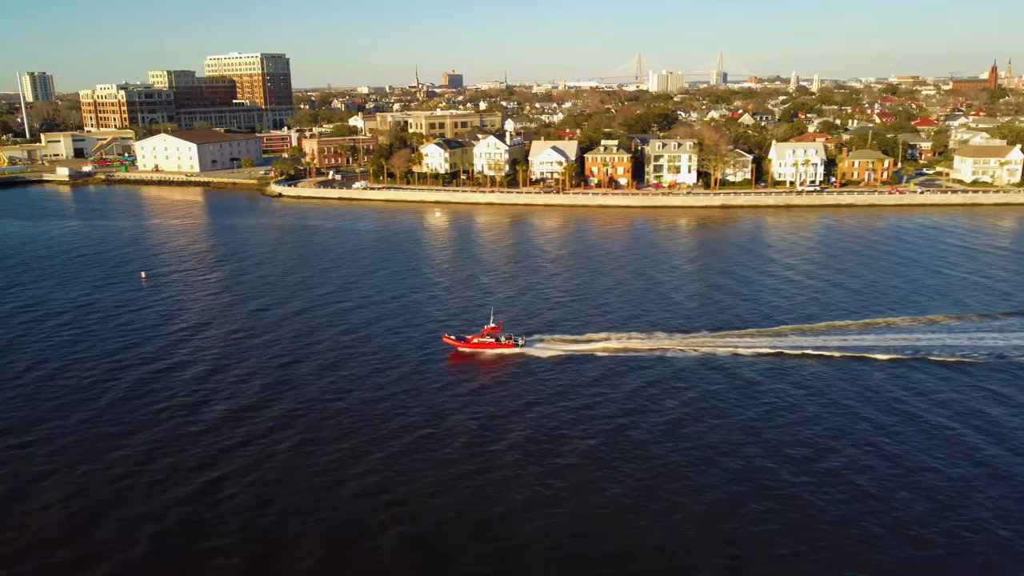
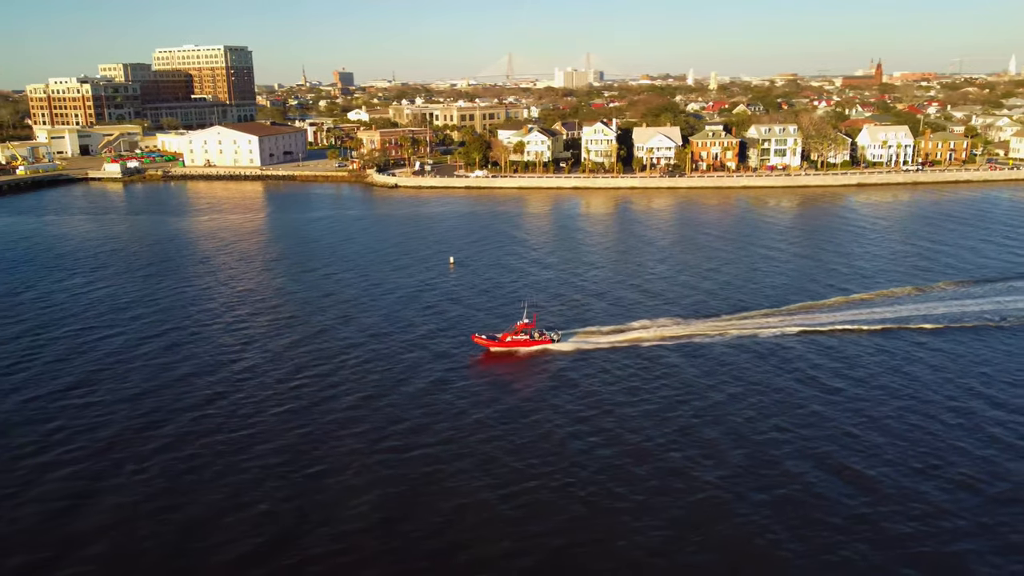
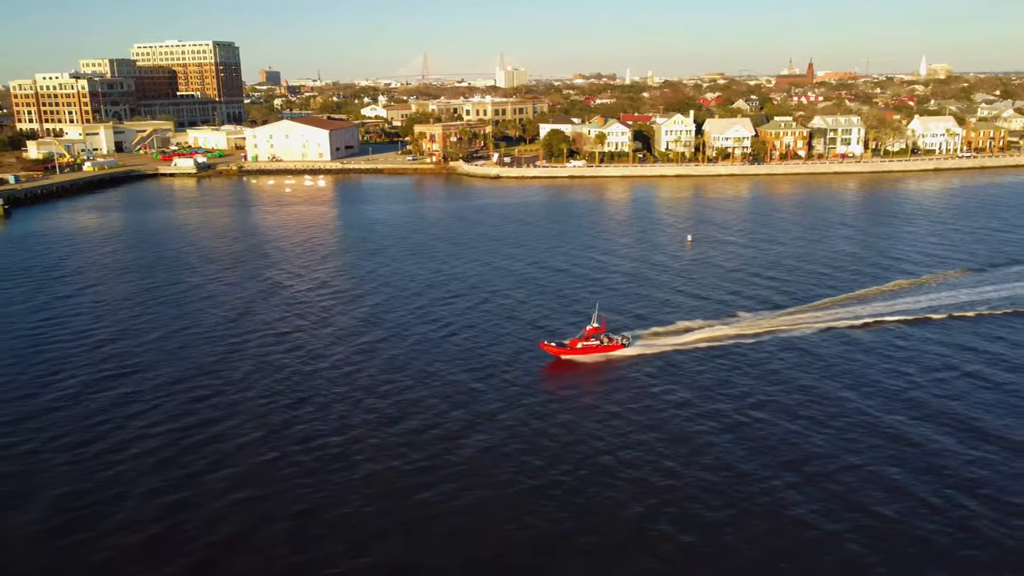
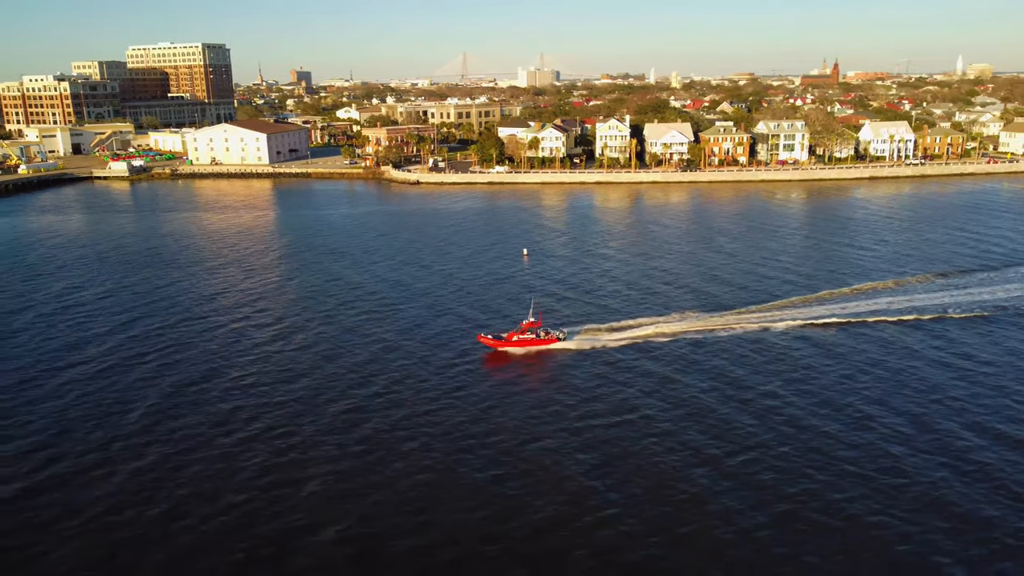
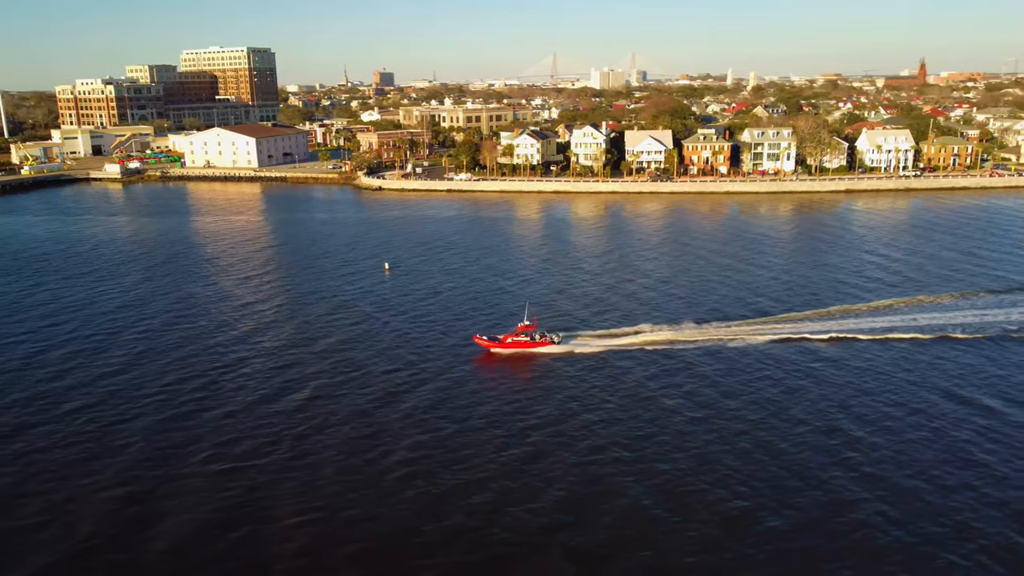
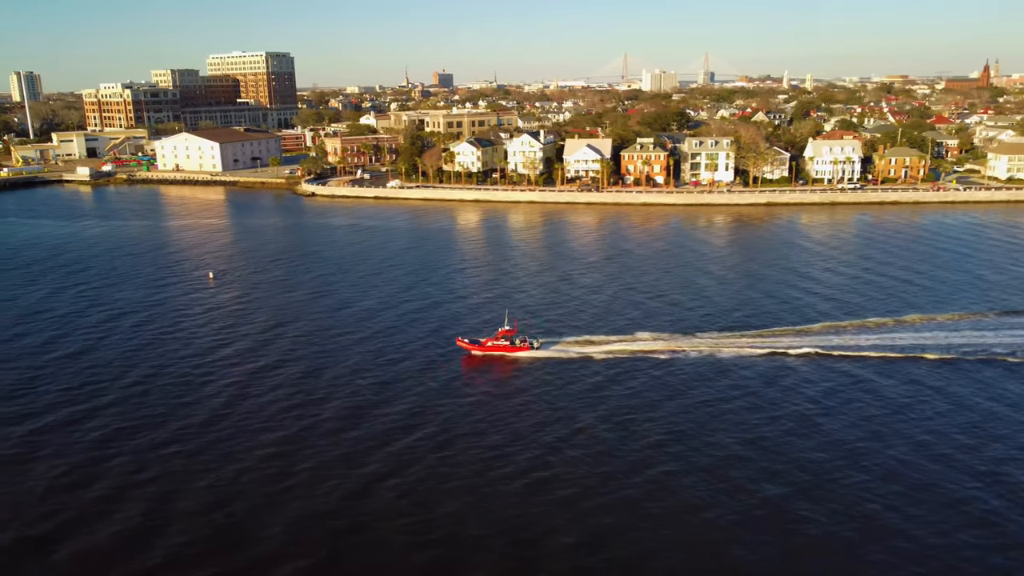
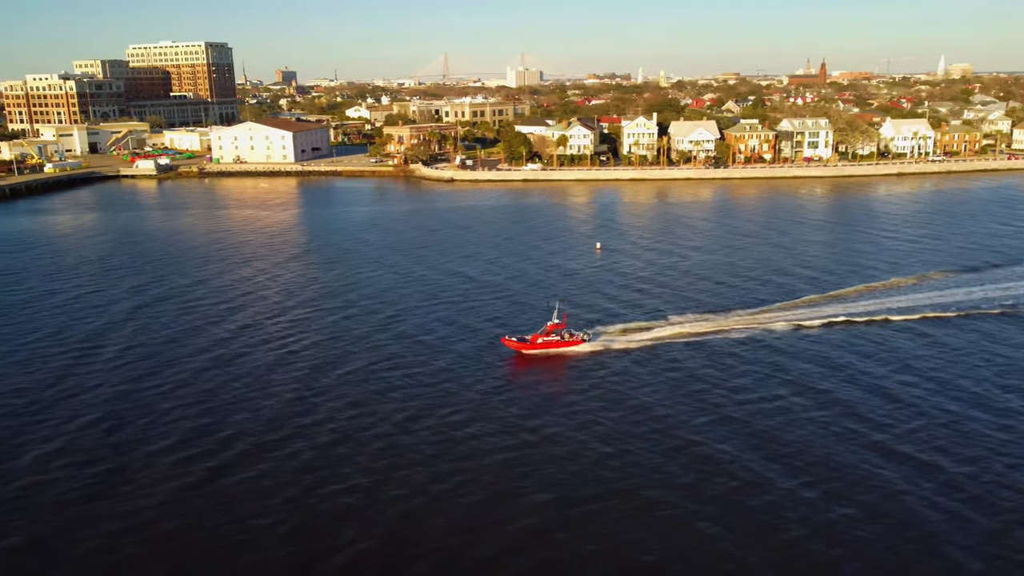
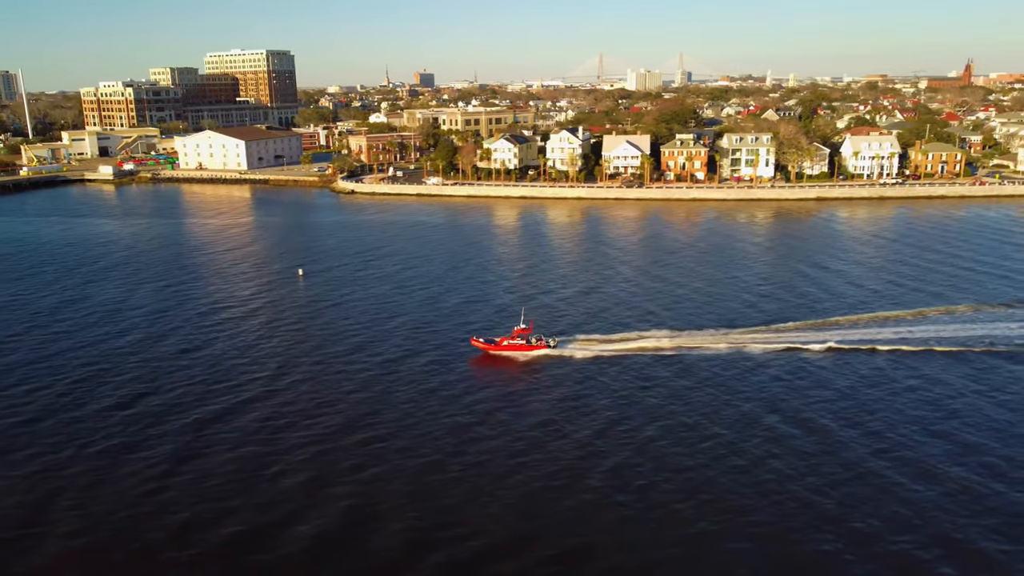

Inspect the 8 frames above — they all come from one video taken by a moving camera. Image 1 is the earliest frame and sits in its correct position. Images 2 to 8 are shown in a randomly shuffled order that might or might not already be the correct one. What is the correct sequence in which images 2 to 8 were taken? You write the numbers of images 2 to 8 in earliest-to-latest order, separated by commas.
6, 8, 5, 2, 4, 7, 3
